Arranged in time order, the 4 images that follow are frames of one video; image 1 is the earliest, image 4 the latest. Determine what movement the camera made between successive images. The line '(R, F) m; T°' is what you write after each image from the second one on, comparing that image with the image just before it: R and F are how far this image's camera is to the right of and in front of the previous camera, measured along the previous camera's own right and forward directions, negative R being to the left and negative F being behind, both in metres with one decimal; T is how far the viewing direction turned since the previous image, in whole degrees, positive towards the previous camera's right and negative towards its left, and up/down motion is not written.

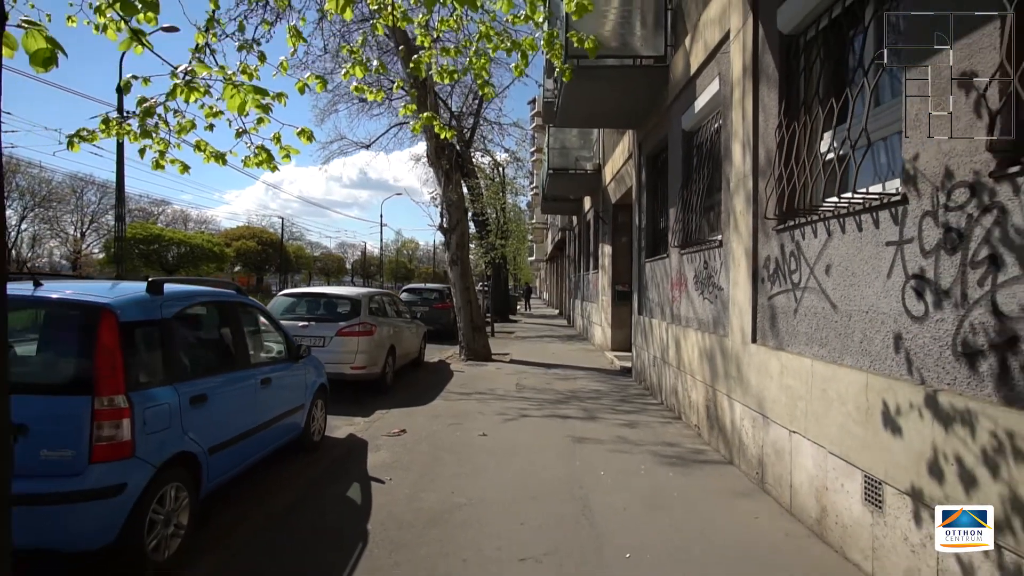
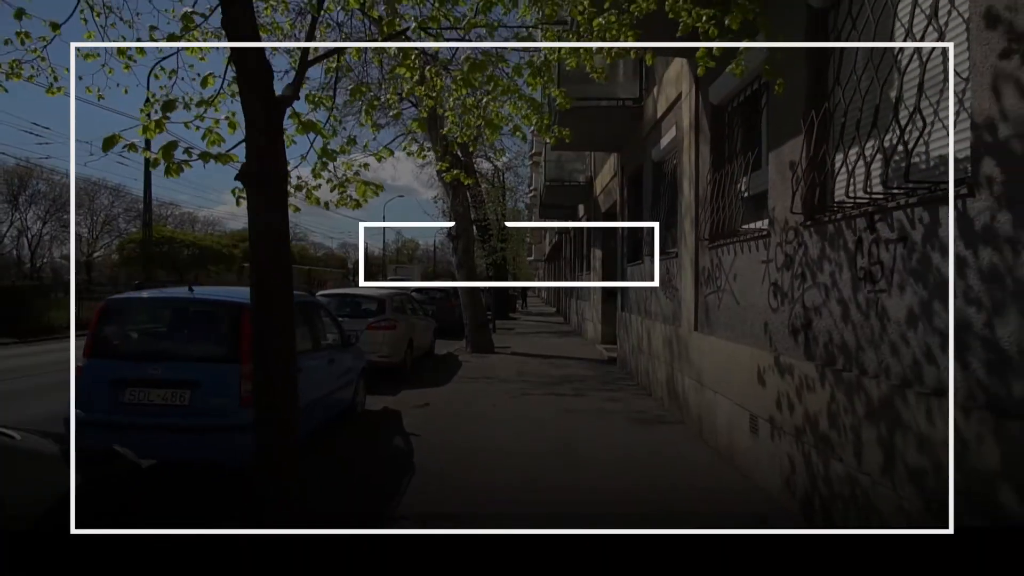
(0.0, -1.9) m; 0°
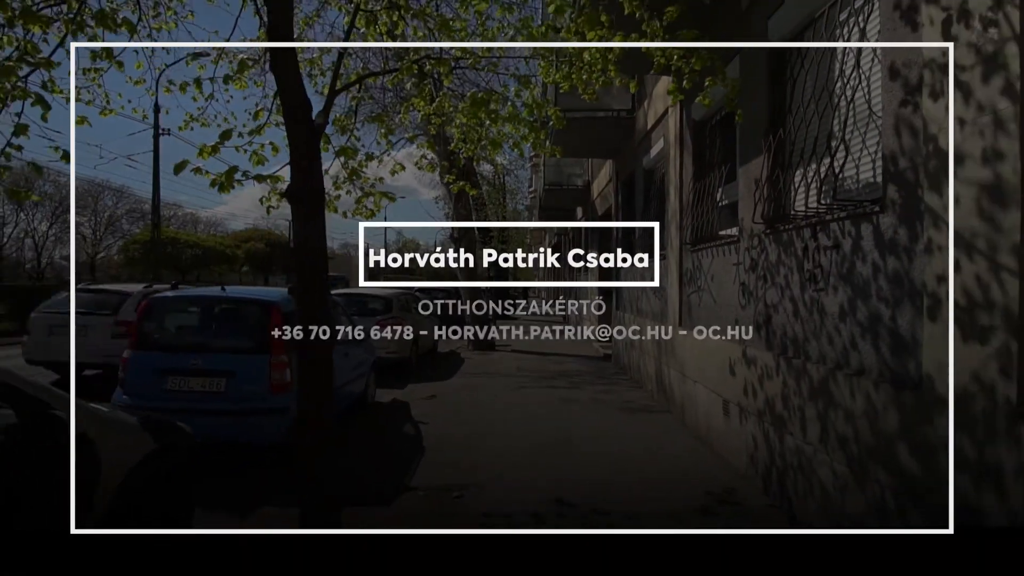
(0.0, -0.7) m; 0°
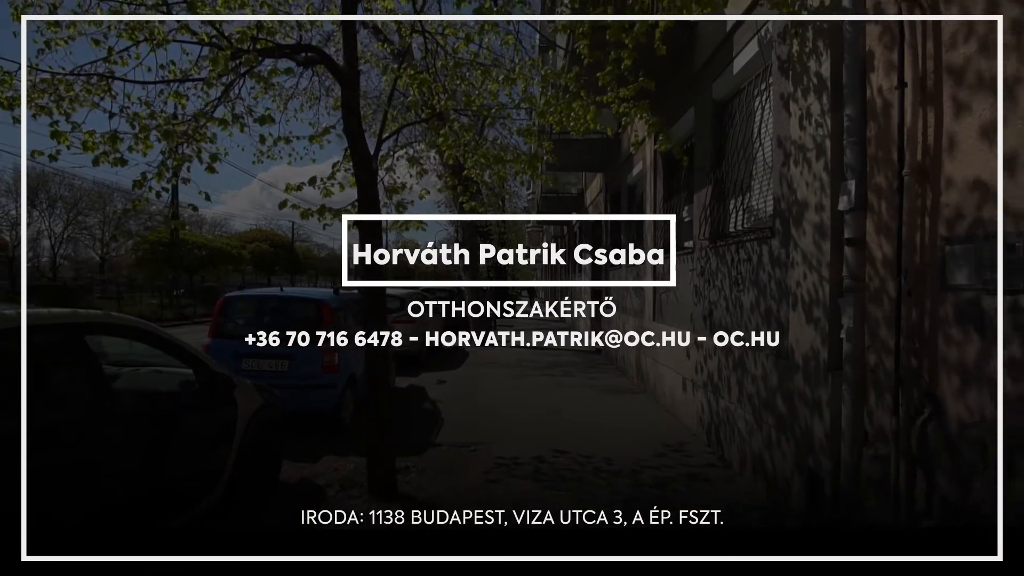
(0.0, -1.6) m; 0°
